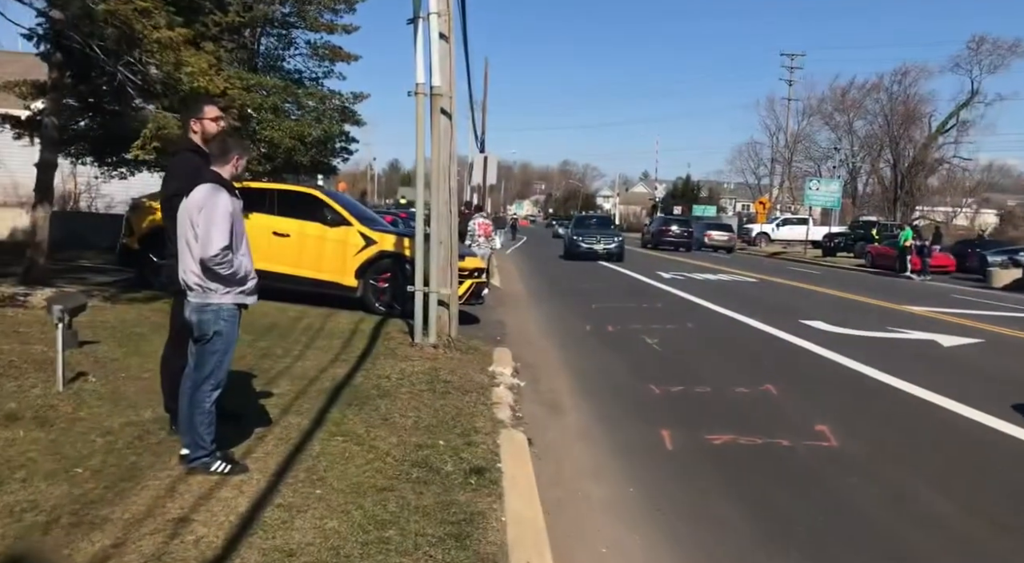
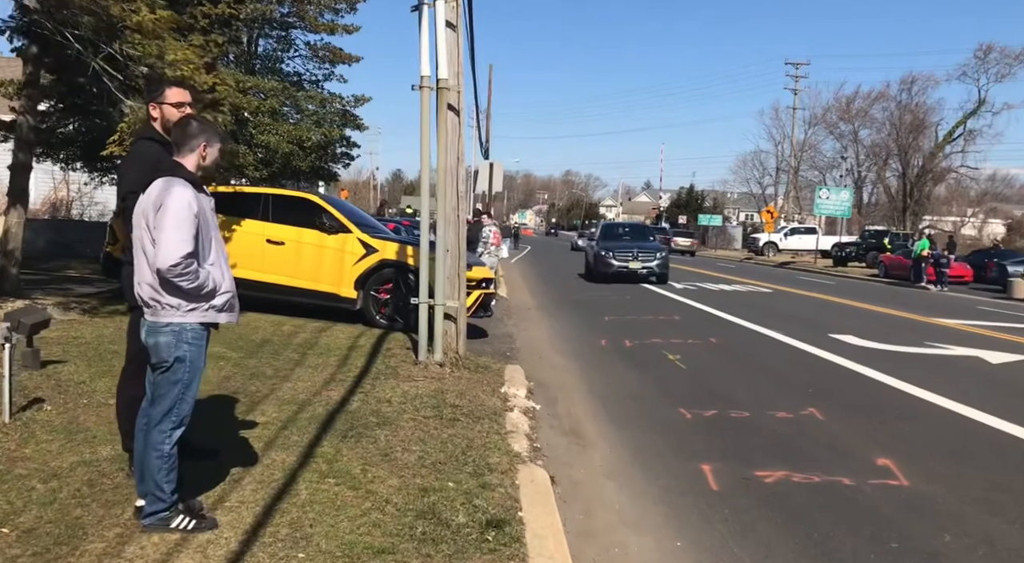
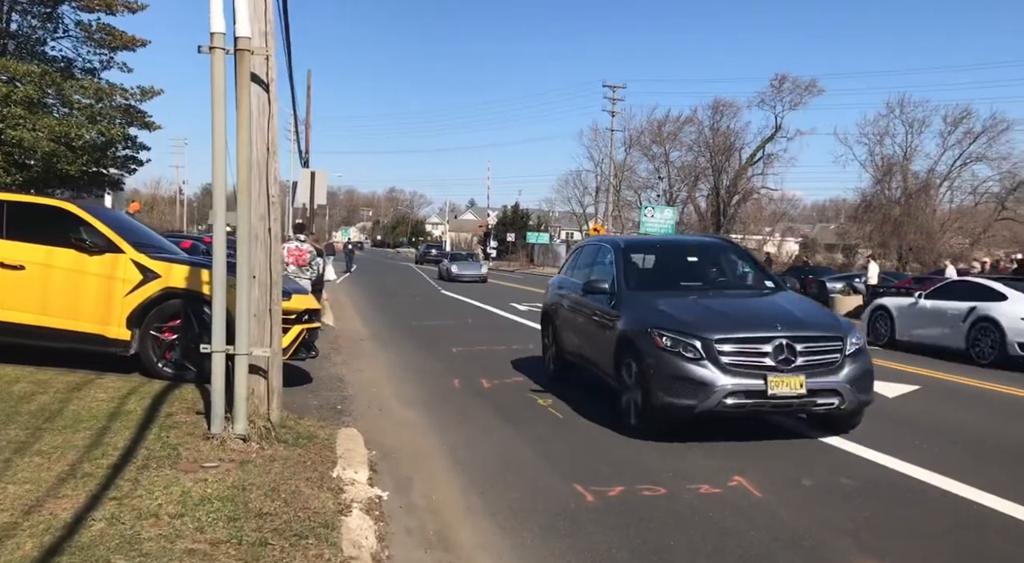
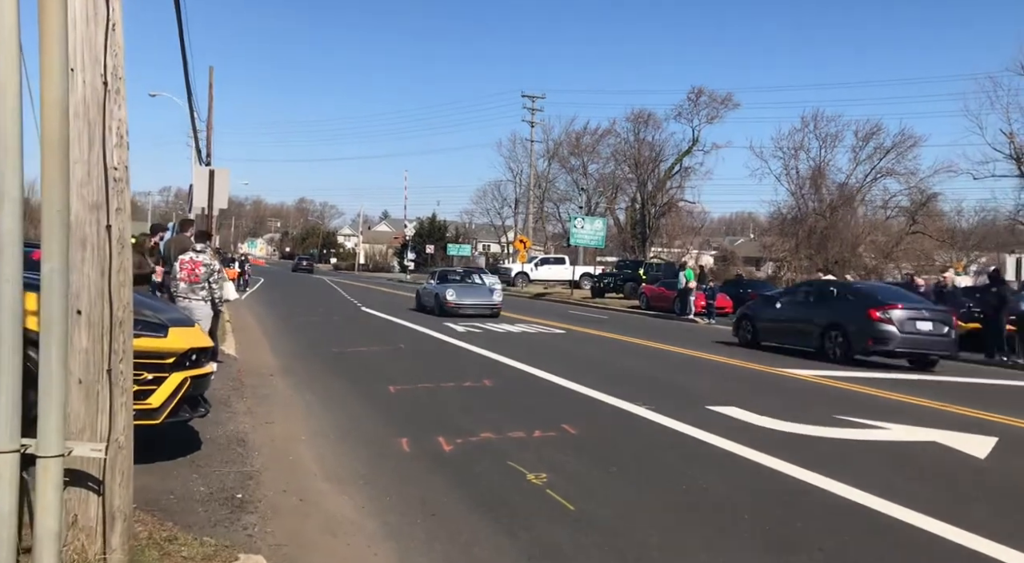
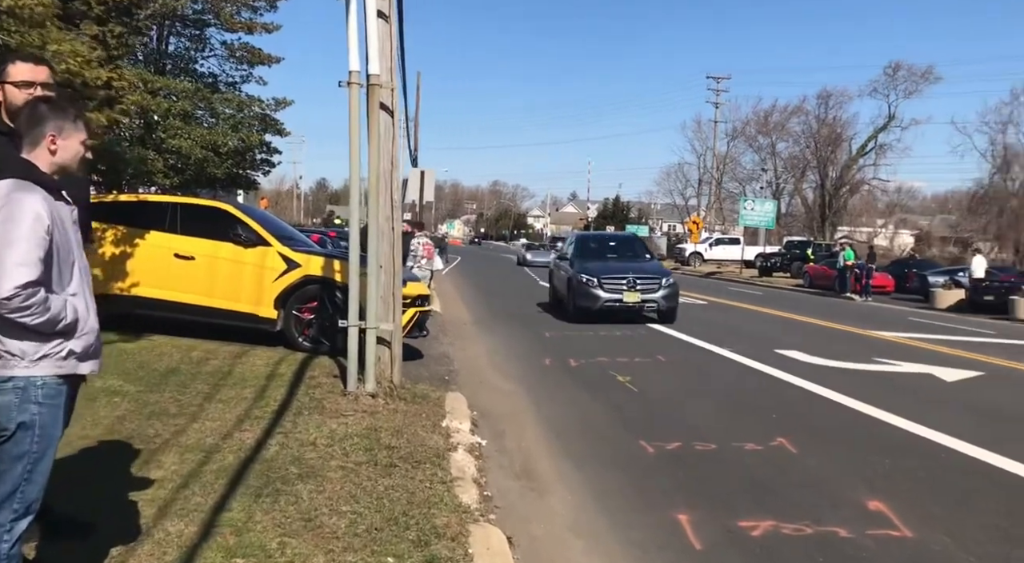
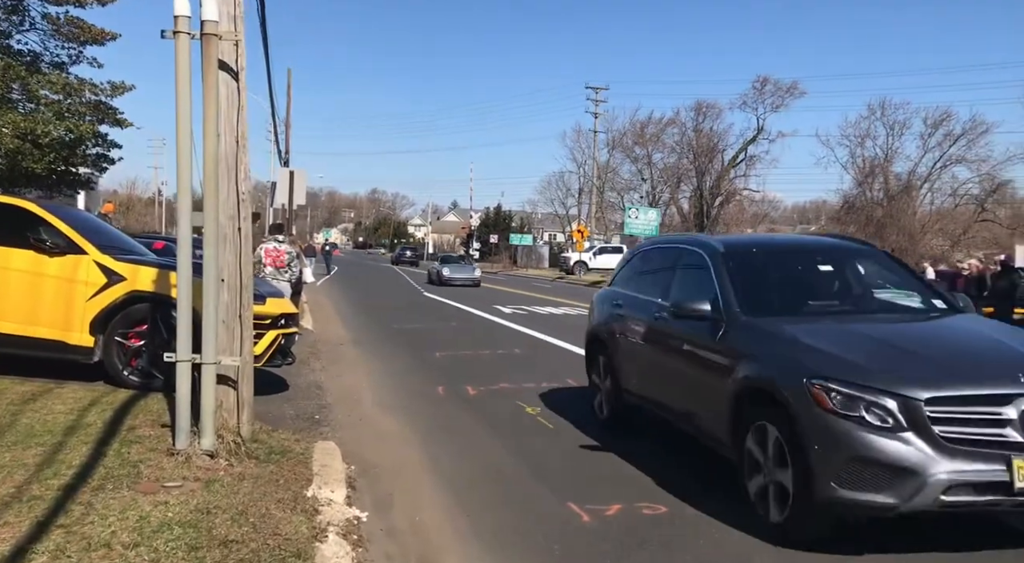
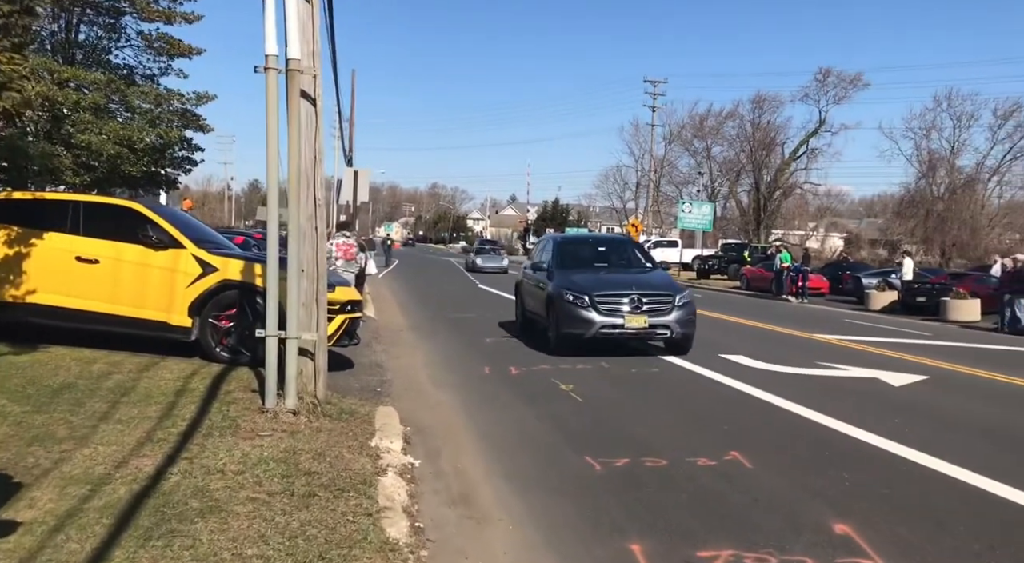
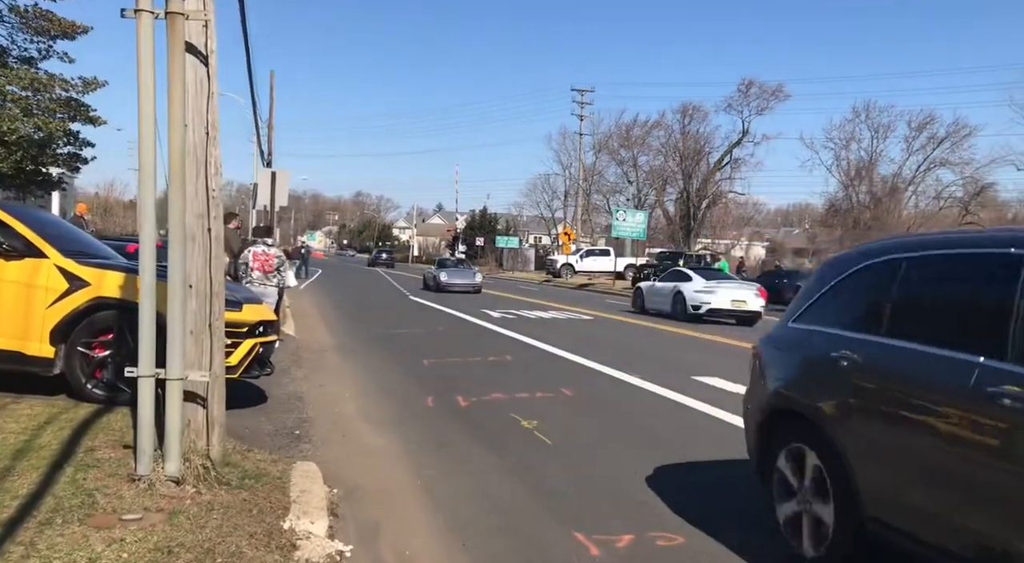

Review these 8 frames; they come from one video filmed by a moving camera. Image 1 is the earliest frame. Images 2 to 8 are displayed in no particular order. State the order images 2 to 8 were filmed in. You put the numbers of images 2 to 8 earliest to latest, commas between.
2, 5, 7, 3, 6, 8, 4
